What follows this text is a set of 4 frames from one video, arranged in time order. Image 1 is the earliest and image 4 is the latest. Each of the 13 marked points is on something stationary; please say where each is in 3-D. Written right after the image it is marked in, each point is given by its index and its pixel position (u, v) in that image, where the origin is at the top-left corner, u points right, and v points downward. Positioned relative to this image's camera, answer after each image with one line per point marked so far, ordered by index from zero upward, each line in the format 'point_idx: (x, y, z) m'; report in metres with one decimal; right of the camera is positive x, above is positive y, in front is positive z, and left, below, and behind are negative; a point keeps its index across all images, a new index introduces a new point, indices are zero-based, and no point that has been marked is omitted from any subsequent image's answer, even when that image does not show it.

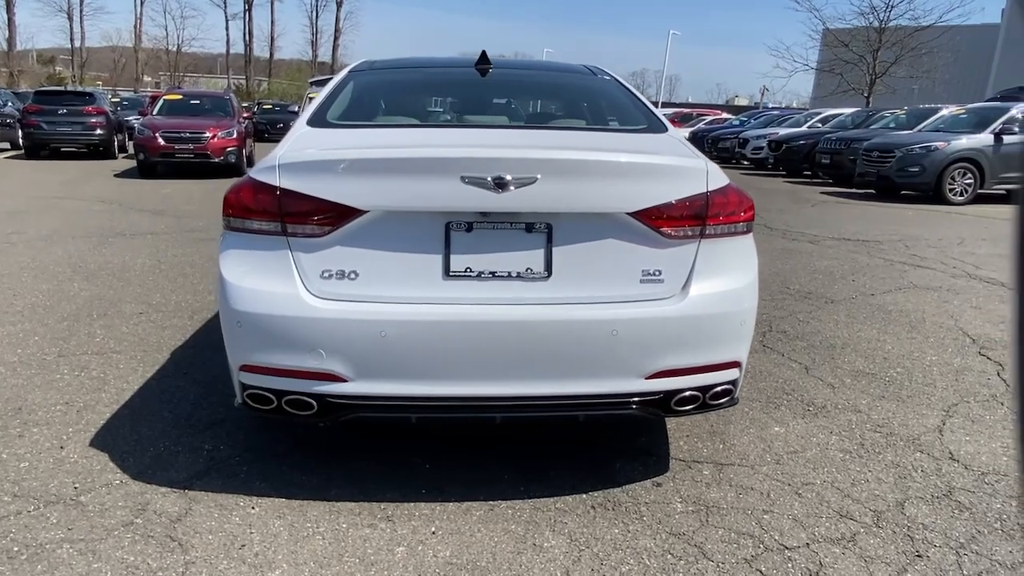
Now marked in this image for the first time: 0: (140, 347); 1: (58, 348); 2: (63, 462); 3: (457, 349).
0: (-2.4, -0.4, +4.8) m
1: (-2.9, -0.4, +4.7) m
2: (-2.0, -0.8, +3.2) m
3: (-0.2, -0.2, +2.7) m
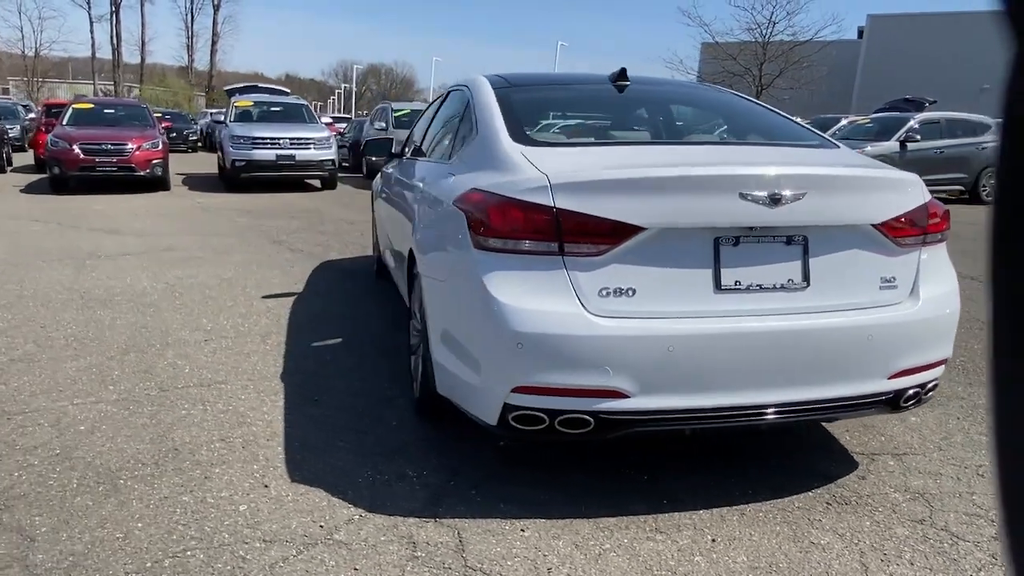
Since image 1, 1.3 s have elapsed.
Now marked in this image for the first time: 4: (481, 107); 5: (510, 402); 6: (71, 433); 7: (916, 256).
0: (-1.7, -0.5, +4.5) m
1: (-2.1, -0.6, +4.4) m
2: (-0.9, -0.9, +3.0) m
3: (+0.9, -0.3, +2.8) m
4: (-0.2, +1.0, +3.9) m
5: (0.0, -0.4, +2.8) m
6: (-2.2, -0.7, +3.6) m
7: (+1.7, +0.1, +3.1) m
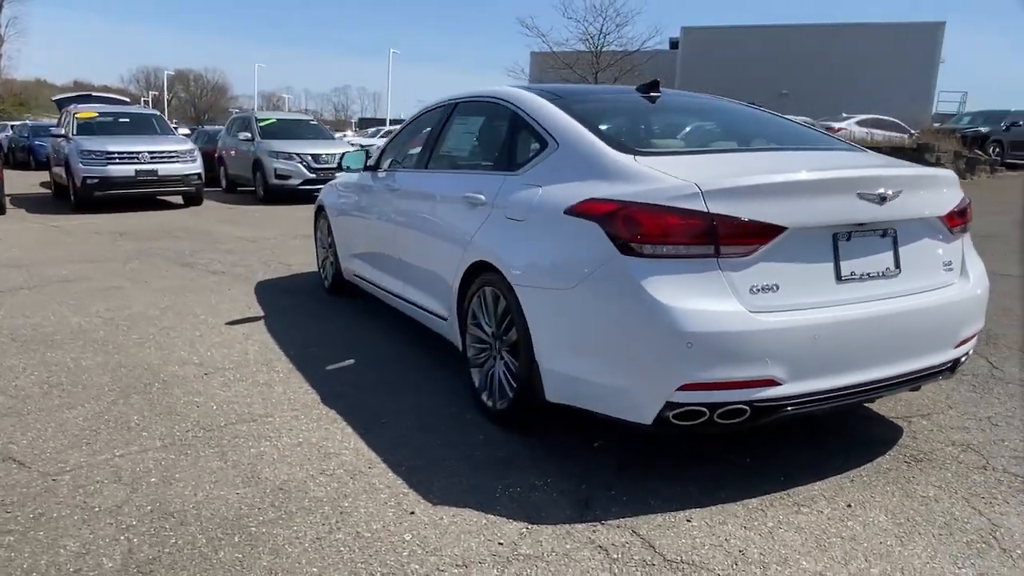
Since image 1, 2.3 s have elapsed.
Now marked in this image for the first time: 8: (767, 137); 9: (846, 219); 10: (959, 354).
0: (-1.3, -0.7, +4.2) m
1: (-1.8, -0.7, +4.0) m
2: (-0.3, -1.0, +3.0) m
3: (+1.5, -0.2, +3.2) m
4: (+0.2, +0.9, +4.0) m
5: (+0.7, -0.5, +3.0) m
6: (-1.6, -0.9, +3.3) m
7: (+2.2, +0.2, +3.6) m
8: (+1.5, +0.9, +4.3) m
9: (+1.4, +0.3, +3.1) m
10: (+2.2, -0.3, +3.6) m
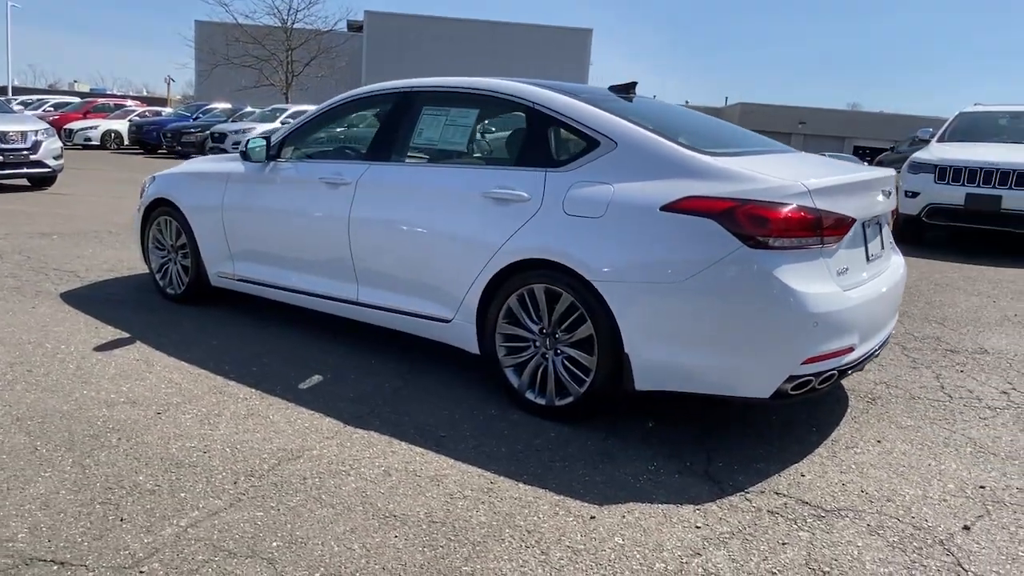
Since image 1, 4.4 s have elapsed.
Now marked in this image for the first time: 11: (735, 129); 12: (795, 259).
0: (-1.0, -0.8, +3.7) m
1: (-1.3, -0.8, +3.3) m
2: (+0.5, -1.0, +3.0) m
3: (+2.0, -0.1, +3.9) m
4: (+0.4, +1.0, +4.0) m
5: (+1.3, -0.4, +3.4) m
6: (-0.8, -1.0, +2.7) m
7: (+2.4, +0.4, +4.6) m
8: (+1.4, +1.1, +5.0) m
9: (+1.9, +0.4, +3.8) m
10: (+2.4, -0.2, +4.6) m
11: (+1.5, +1.1, +5.0) m
12: (+1.3, +0.1, +3.3) m
